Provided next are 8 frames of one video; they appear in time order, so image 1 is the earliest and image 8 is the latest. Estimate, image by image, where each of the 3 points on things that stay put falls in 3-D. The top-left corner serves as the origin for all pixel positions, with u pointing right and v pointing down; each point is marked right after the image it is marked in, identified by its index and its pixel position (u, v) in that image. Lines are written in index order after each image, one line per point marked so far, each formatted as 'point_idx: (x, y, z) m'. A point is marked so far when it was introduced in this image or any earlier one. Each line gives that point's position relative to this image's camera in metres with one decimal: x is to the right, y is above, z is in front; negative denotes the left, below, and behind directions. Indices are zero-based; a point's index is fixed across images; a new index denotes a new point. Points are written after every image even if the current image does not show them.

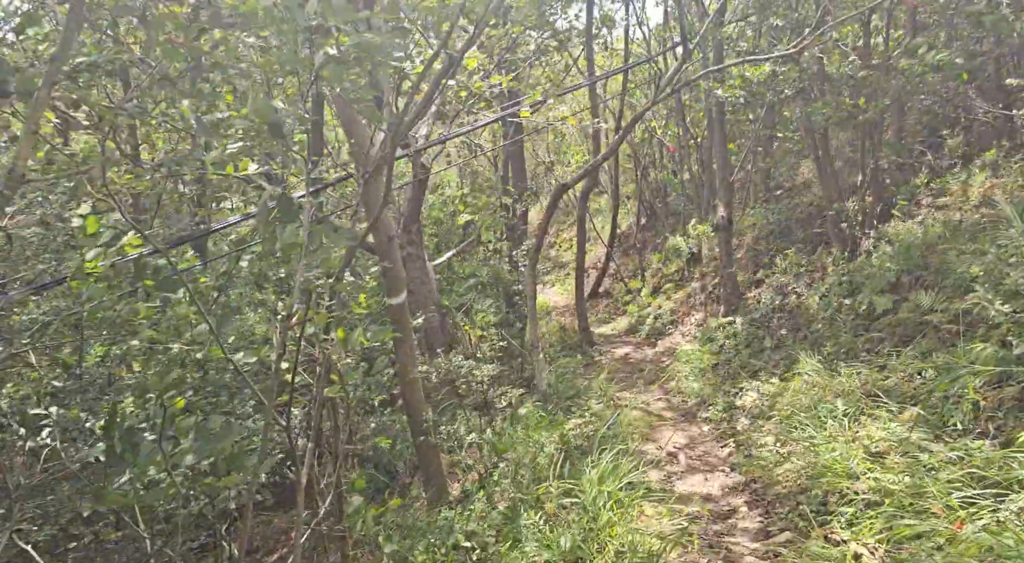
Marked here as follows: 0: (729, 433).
0: (+2.0, -1.4, +7.1) m
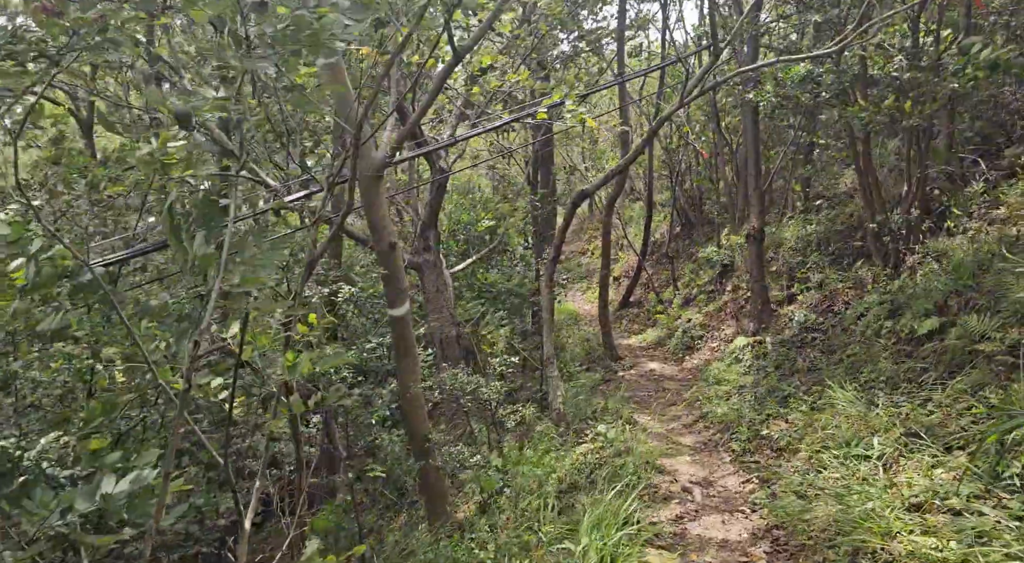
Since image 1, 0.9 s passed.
0: (+2.0, -1.6, +6.5) m
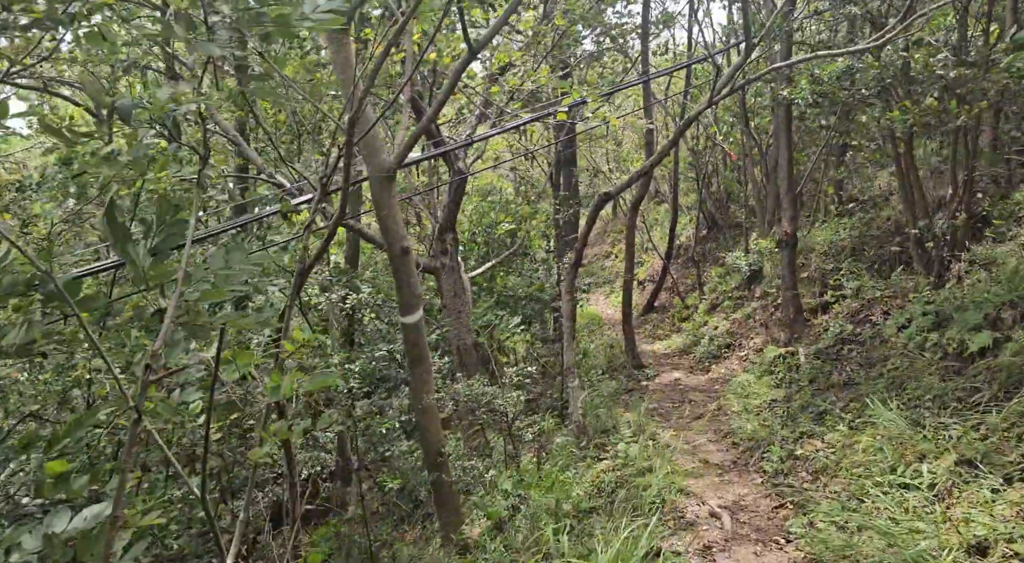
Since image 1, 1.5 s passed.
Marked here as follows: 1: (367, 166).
0: (+2.2, -1.6, +6.1) m
1: (-1.1, +0.9, +6.0) m
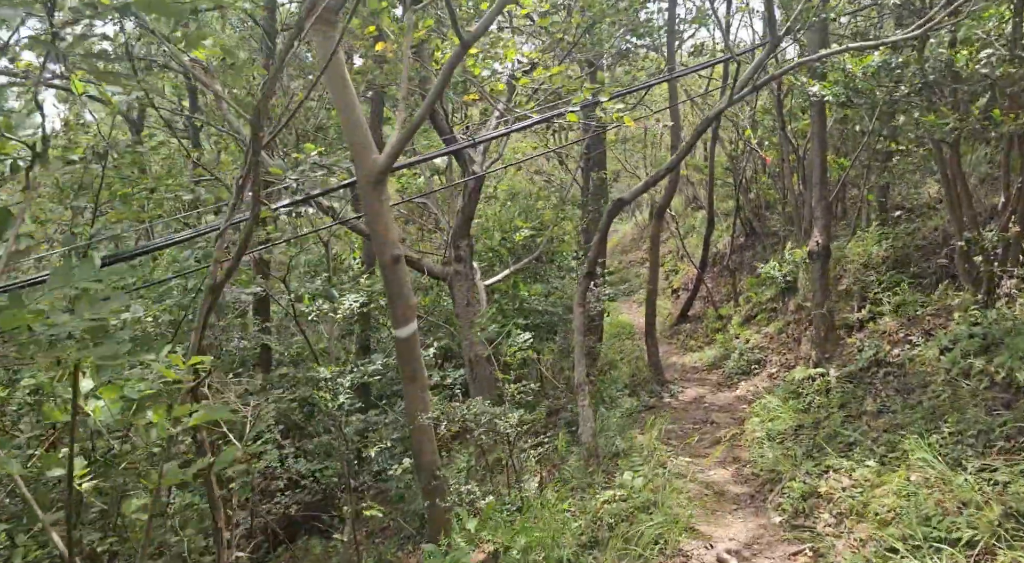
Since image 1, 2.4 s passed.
0: (+2.1, -1.8, +5.5) m
1: (-1.1, +0.8, +5.6) m
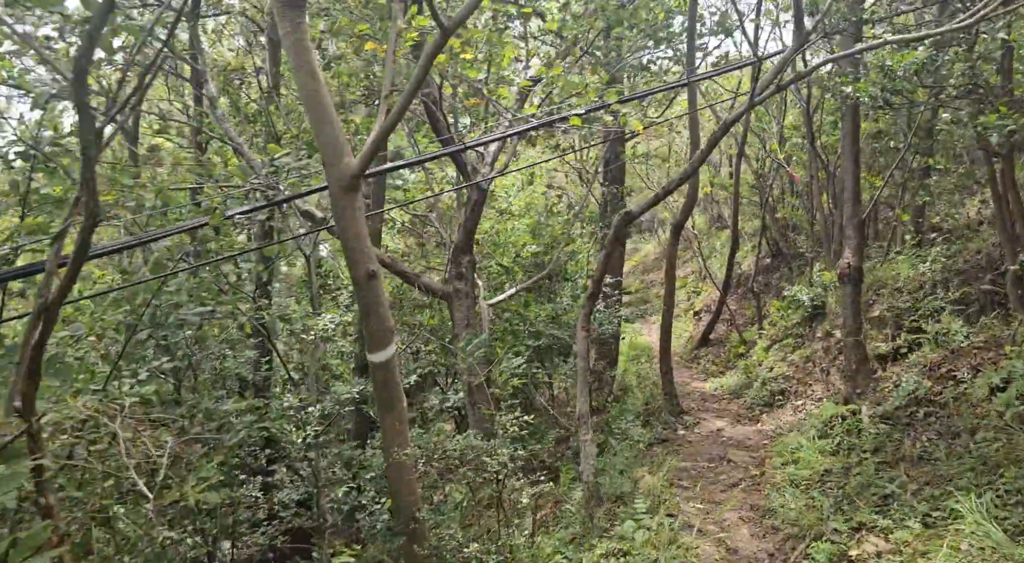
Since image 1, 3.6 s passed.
0: (+2.0, -1.9, +4.8) m
1: (-1.2, +0.7, +5.0) m
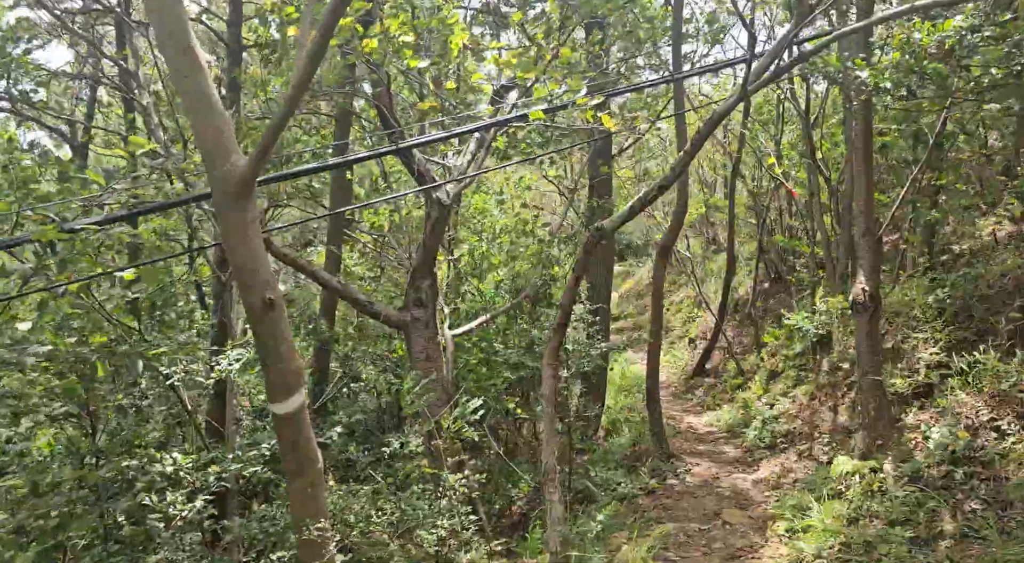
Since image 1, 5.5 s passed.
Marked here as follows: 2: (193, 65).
0: (+1.7, -2.1, +3.7) m
1: (-1.5, +0.5, +4.0) m
2: (-1.6, +1.1, +4.0) m
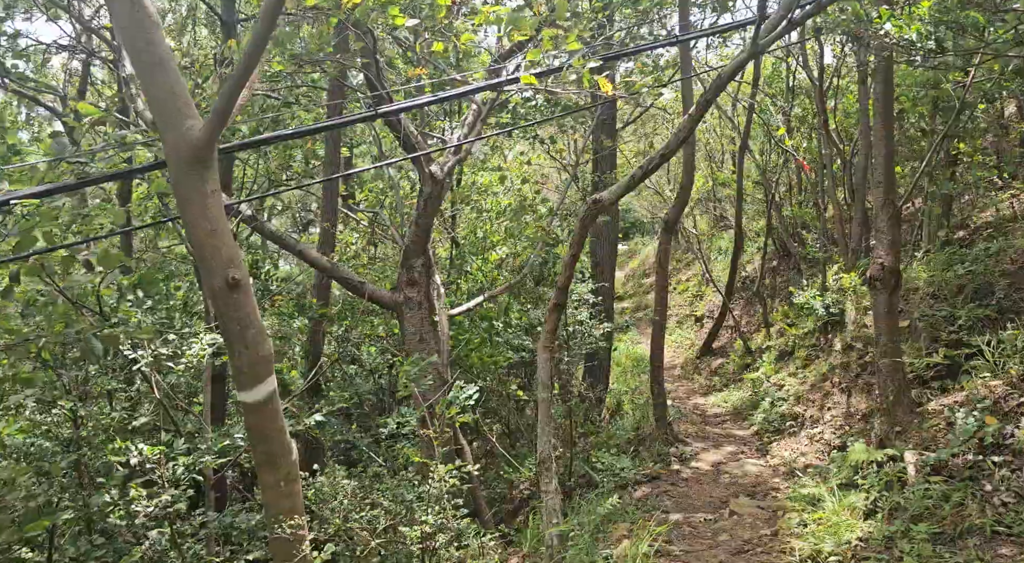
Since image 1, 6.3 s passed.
0: (+1.6, -2.0, +3.3) m
1: (-1.6, +0.6, +3.6) m
2: (-1.7, +1.2, +3.6) m
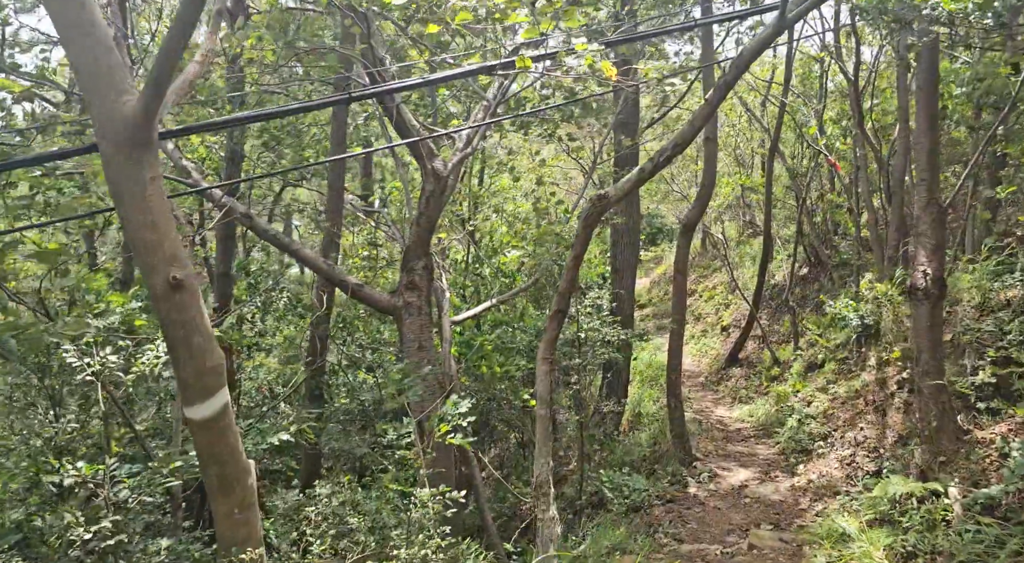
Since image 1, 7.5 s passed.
0: (+1.5, -2.0, +2.8) m
1: (-1.7, +0.7, +3.2) m
2: (-1.7, +1.2, +3.1) m
